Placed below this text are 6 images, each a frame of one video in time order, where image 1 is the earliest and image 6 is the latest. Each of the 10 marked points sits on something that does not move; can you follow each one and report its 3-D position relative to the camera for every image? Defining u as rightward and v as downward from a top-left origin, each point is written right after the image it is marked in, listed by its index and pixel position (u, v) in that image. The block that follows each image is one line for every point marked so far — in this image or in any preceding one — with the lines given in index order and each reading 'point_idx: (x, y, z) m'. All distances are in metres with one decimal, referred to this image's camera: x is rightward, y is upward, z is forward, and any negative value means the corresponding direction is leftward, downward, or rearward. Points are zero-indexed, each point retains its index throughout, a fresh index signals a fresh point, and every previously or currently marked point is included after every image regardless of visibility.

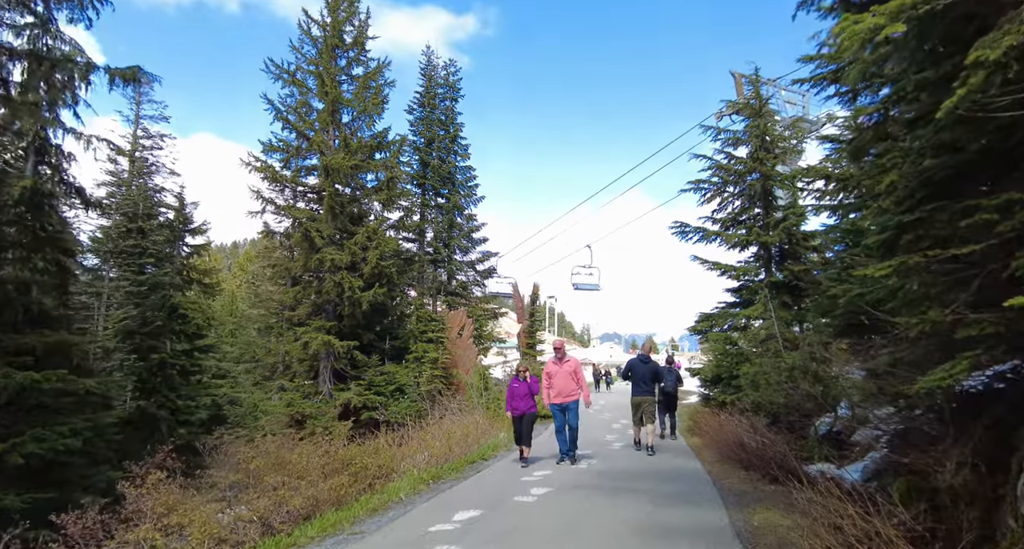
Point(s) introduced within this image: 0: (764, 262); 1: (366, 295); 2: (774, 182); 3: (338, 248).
0: (+5.6, +0.3, +11.3) m
1: (-5.4, -0.8, +19.1) m
2: (+5.7, +2.0, +11.1) m
3: (-6.8, +1.0, +19.9) m
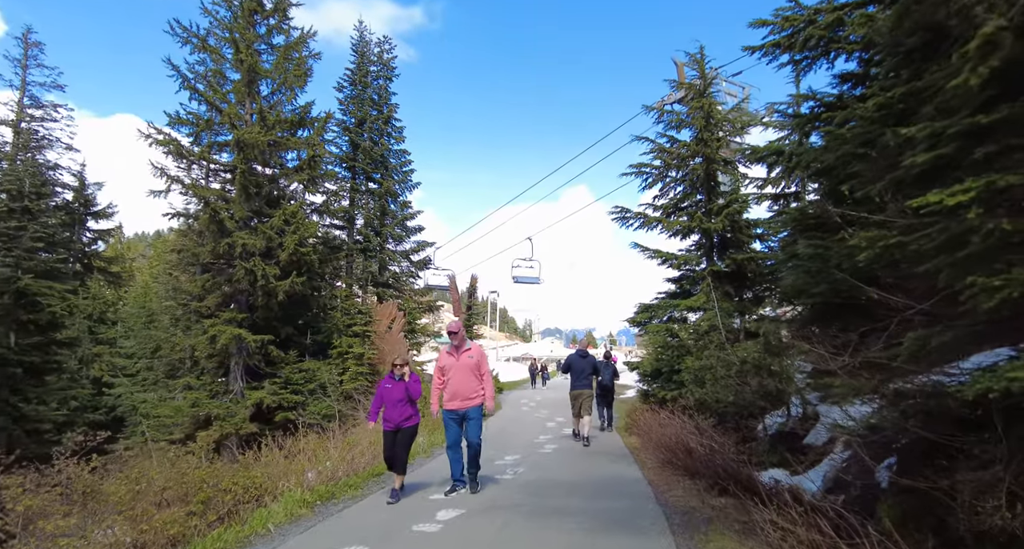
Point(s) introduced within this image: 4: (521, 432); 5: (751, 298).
0: (+4.1, +0.5, +10.8) m
1: (-7.7, -0.3, +17.4) m
2: (+4.2, +2.2, +10.6) m
3: (-9.1, +1.5, +18.0) m
4: (+0.2, -3.2, +10.4) m
5: (+4.7, -0.4, +10.0) m
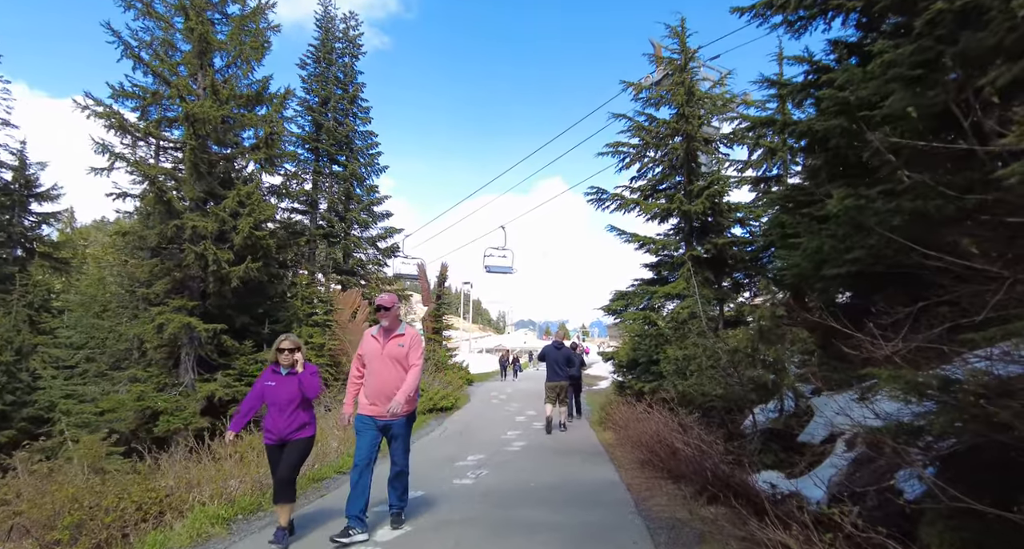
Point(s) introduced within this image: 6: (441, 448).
0: (+3.5, +0.8, +10.3) m
1: (-8.7, +0.1, +16.2) m
2: (+3.6, +2.5, +10.1) m
3: (-10.1, +2.0, +16.7) m
4: (-0.4, -2.9, +9.7) m
5: (+4.1, -0.2, +9.5) m
6: (-1.1, -2.6, +7.7) m
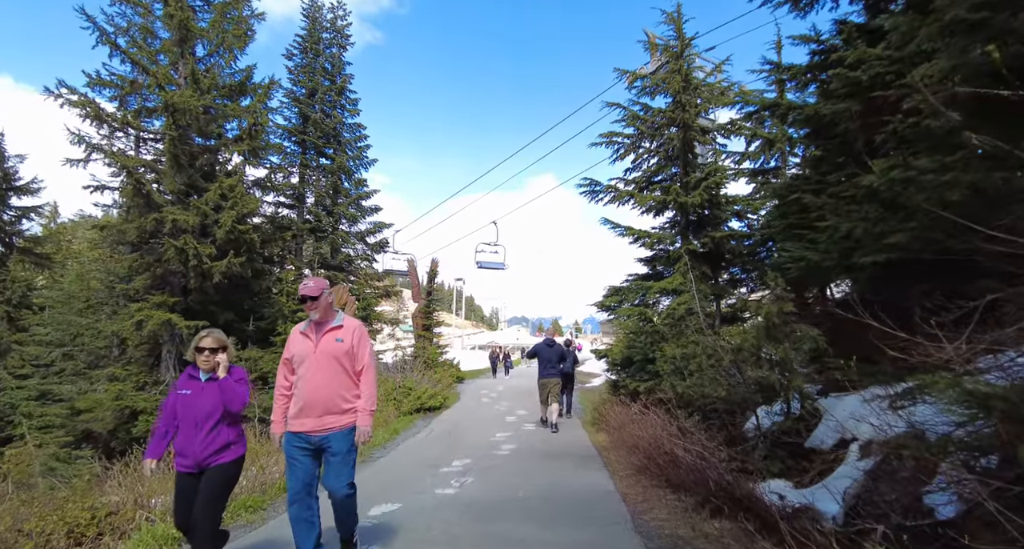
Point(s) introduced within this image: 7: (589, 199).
0: (+3.3, +0.9, +9.9) m
1: (-9.0, +0.3, +15.7) m
2: (+3.4, +2.6, +9.7) m
3: (-10.4, +2.1, +16.2) m
4: (-0.6, -2.8, +9.3) m
5: (+3.9, -0.1, +9.2) m
6: (-1.2, -2.5, +7.3) m
7: (+1.5, +1.5, +10.0) m
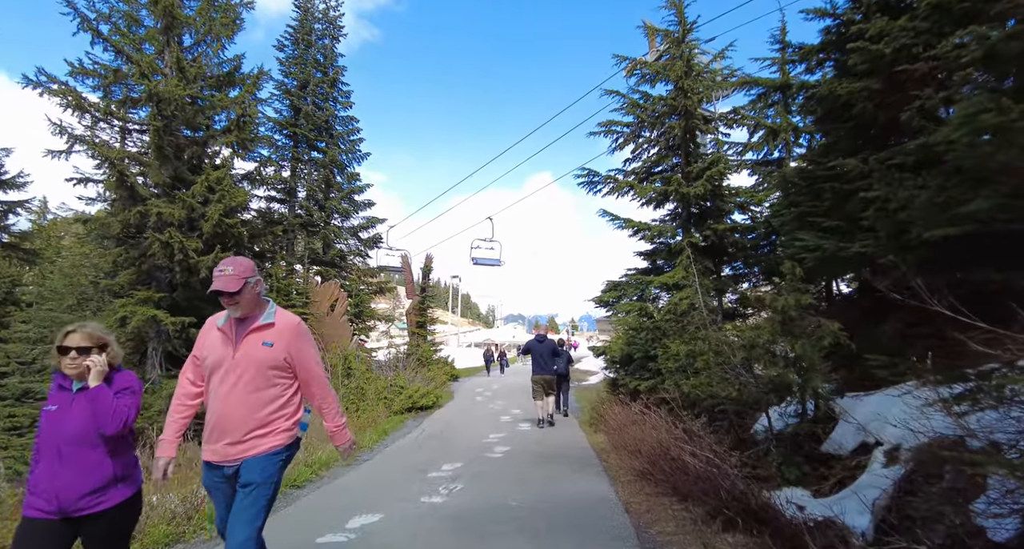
0: (+3.2, +1.0, +9.6) m
1: (-9.1, +0.4, +15.3) m
2: (+3.4, +2.7, +9.4) m
3: (-10.5, +2.3, +15.7) m
4: (-0.7, -2.7, +9.0) m
5: (+3.8, 0.0, +8.9) m
6: (-1.3, -2.4, +7.0) m
7: (+1.4, +1.6, +9.6) m
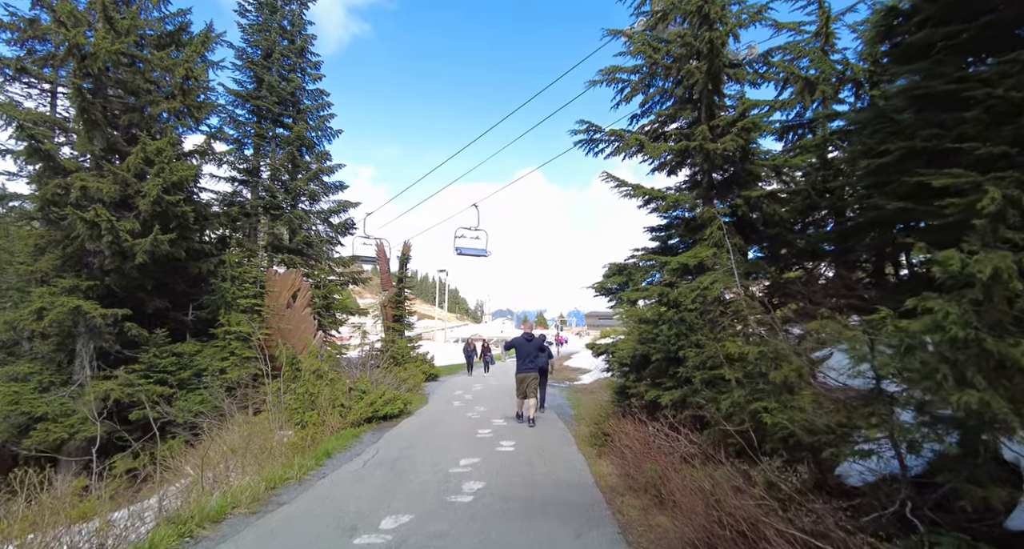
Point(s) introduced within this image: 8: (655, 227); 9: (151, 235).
0: (+2.9, +1.3, +7.8) m
1: (-9.5, +0.8, +13.2) m
2: (+3.1, +3.0, +7.5) m
3: (-10.9, +2.7, +13.6) m
4: (-1.0, -2.4, +7.1) m
5: (+3.5, +0.3, +7.1) m
6: (-1.6, -2.1, +5.1) m
7: (+1.1, +1.9, +7.8) m
8: (+2.3, +0.8, +8.1) m
9: (-9.4, +1.0, +13.3) m
